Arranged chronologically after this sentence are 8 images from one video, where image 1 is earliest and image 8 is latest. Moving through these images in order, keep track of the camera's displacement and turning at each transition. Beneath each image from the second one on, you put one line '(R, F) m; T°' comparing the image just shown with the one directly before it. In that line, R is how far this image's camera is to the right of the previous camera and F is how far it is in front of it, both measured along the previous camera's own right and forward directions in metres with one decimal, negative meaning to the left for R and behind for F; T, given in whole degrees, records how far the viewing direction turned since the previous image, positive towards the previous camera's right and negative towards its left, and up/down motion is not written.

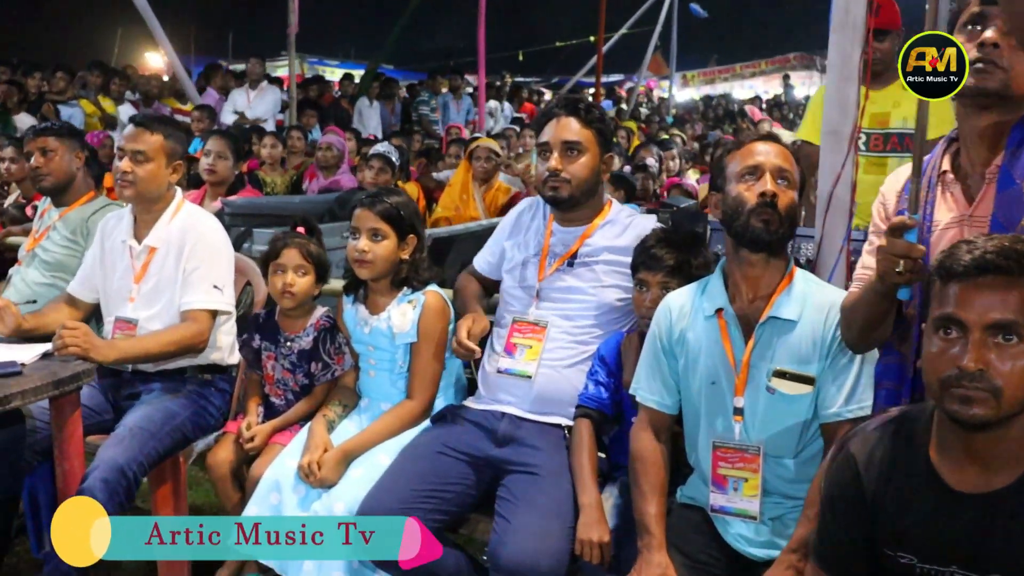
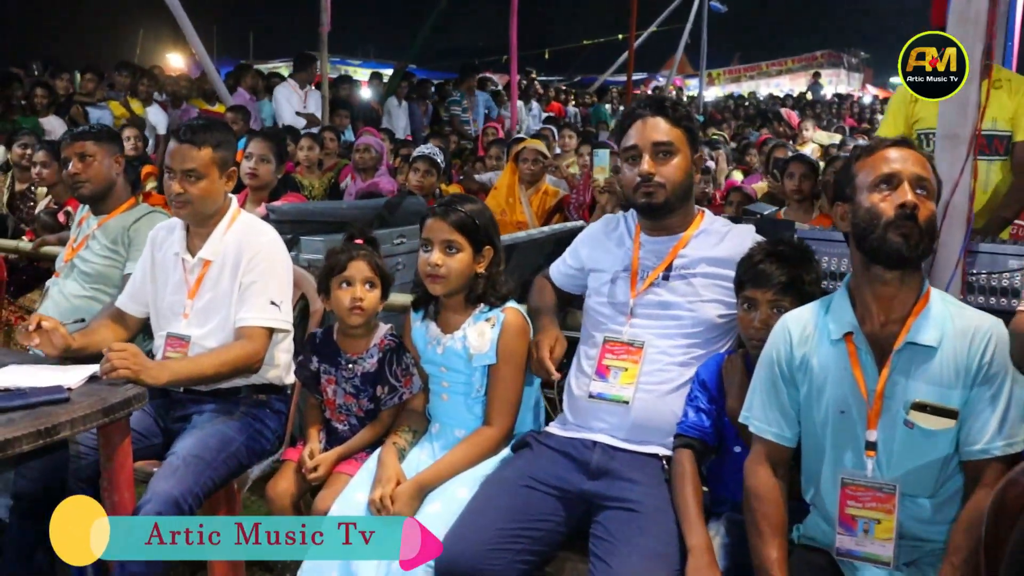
(-0.1, +0.2) m; -1°
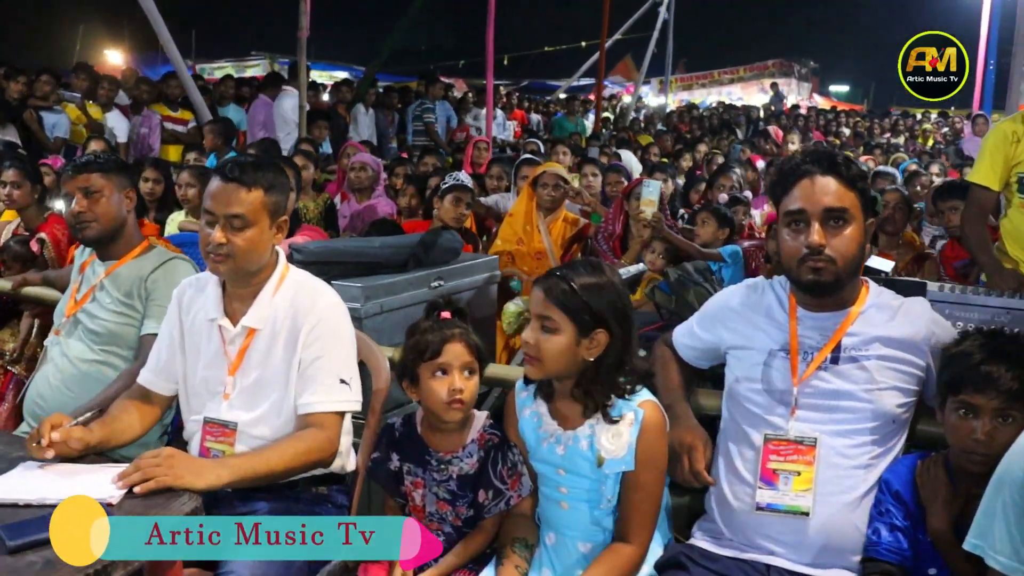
(-0.4, +0.5) m; +3°
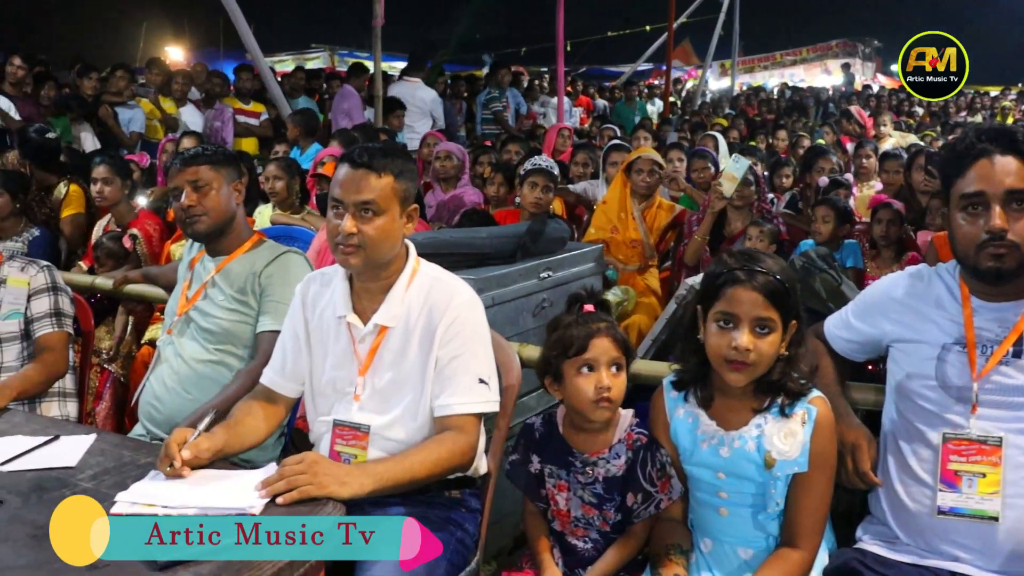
(-0.2, +0.1) m; -3°
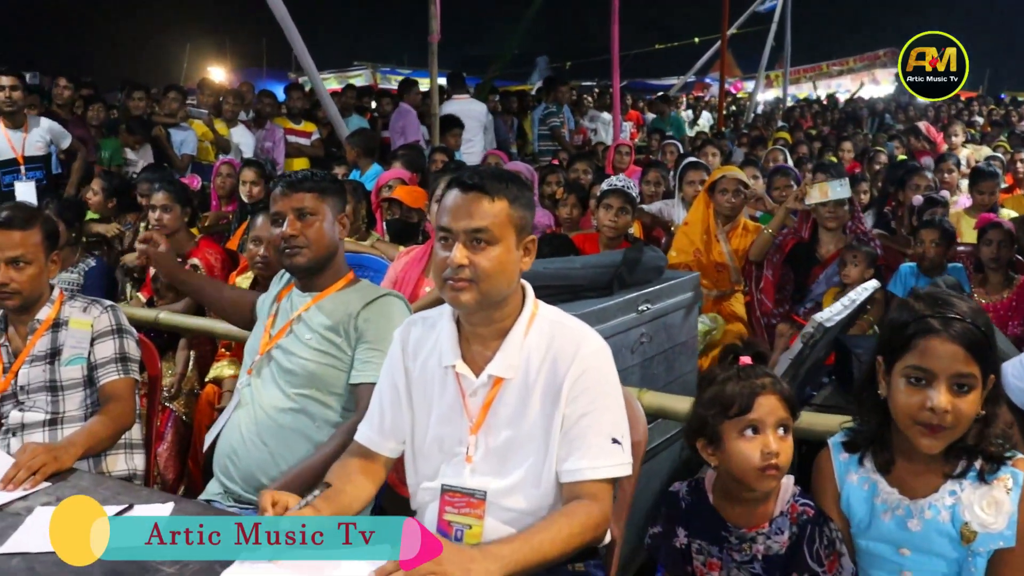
(-0.2, +0.3) m; -2°
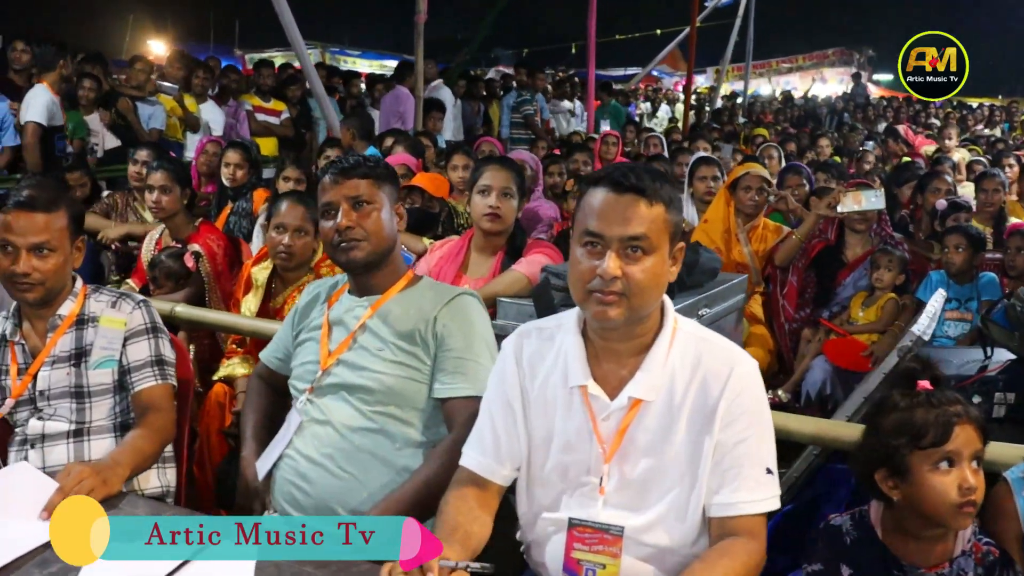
(-0.3, +0.3) m; +3°
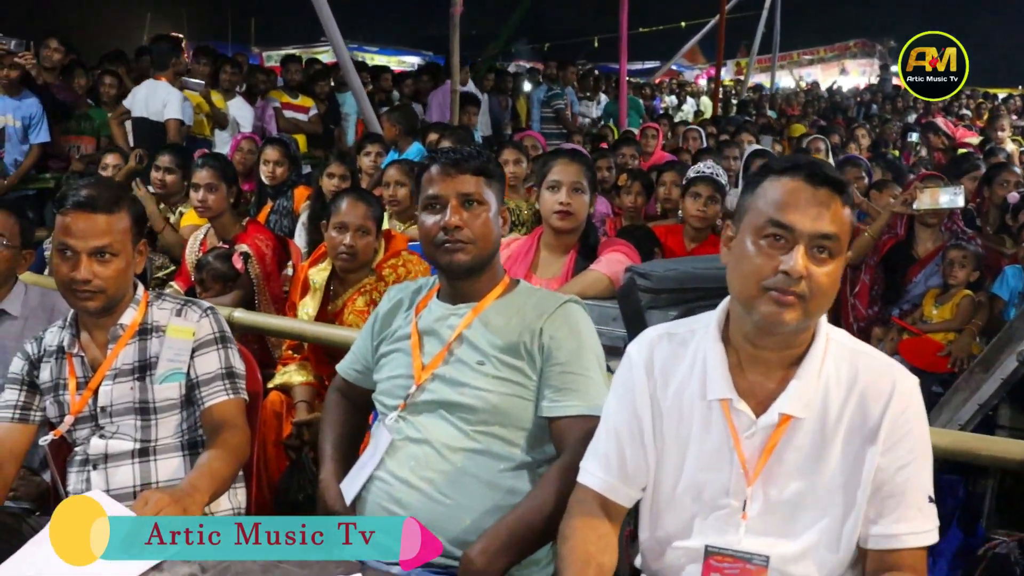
(-0.2, +0.2) m; -1°
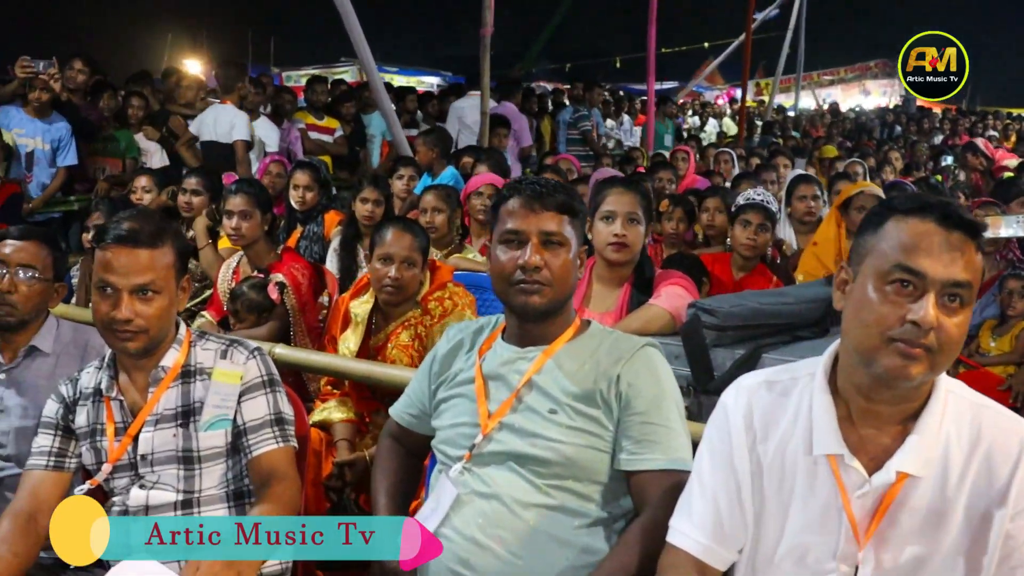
(-0.1, +0.1) m; -1°
